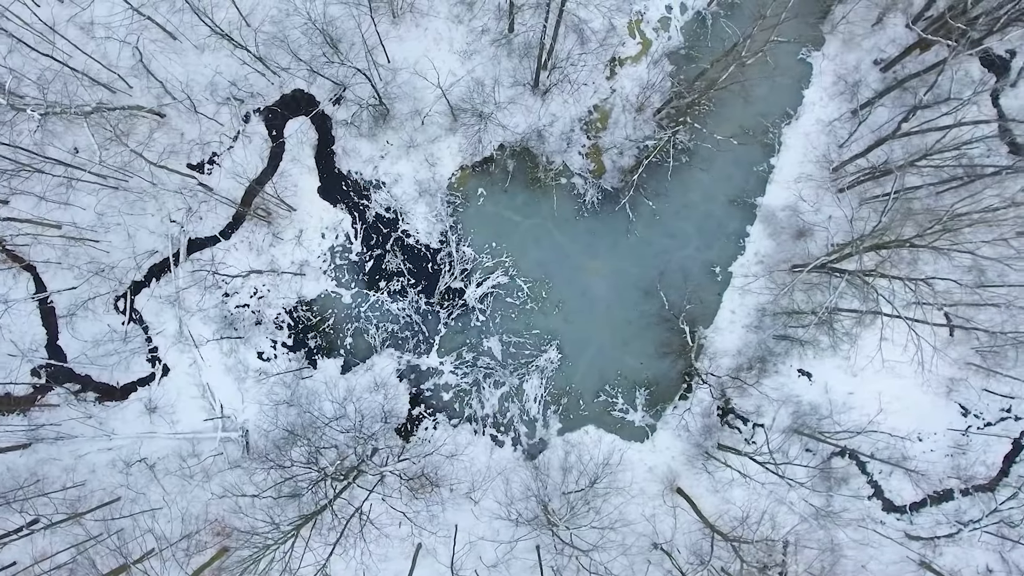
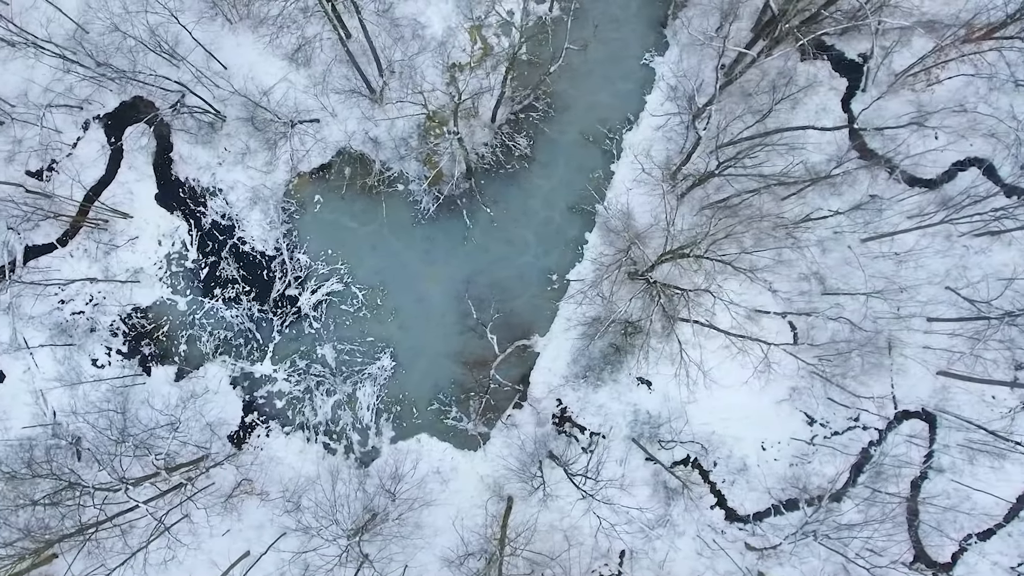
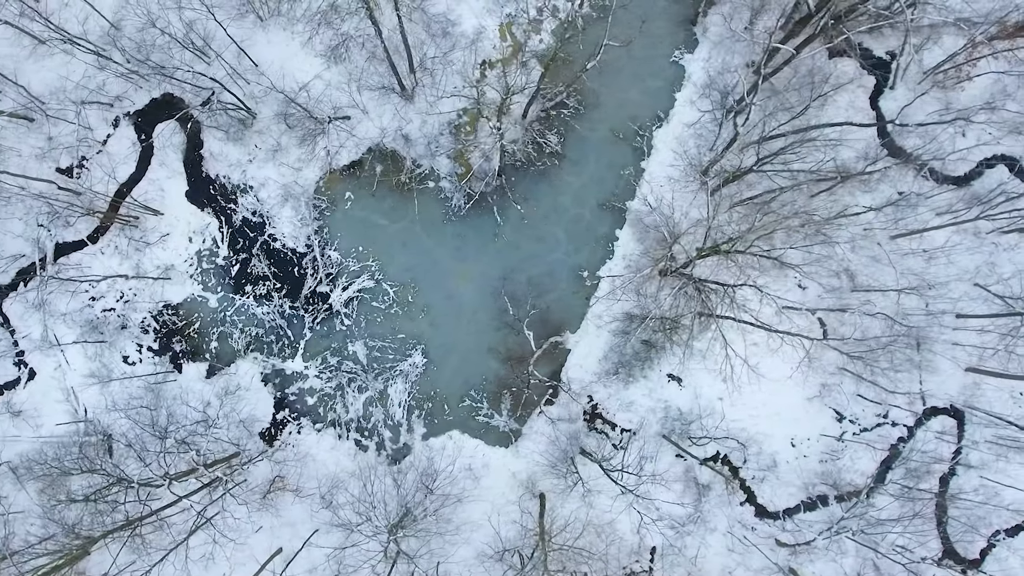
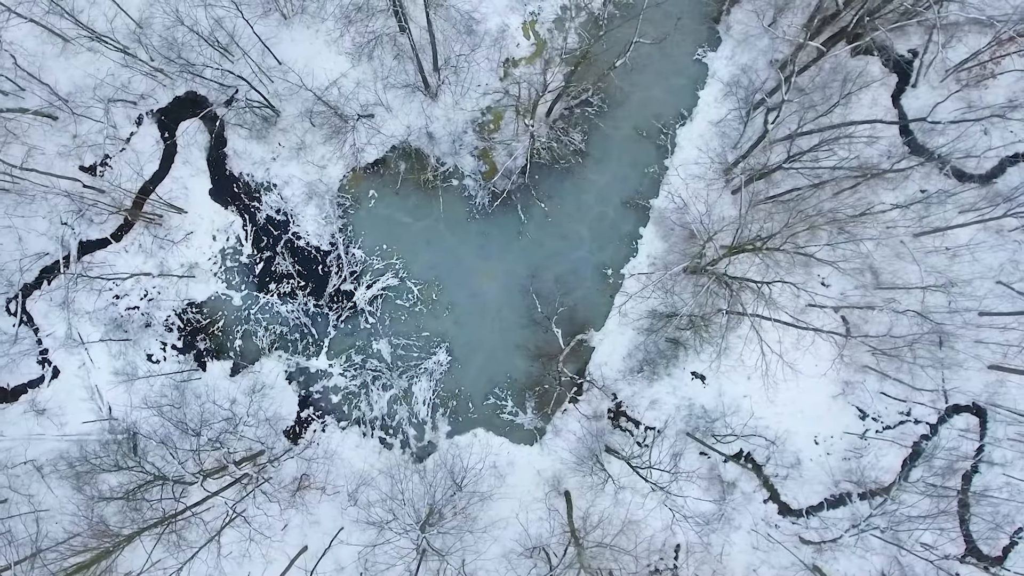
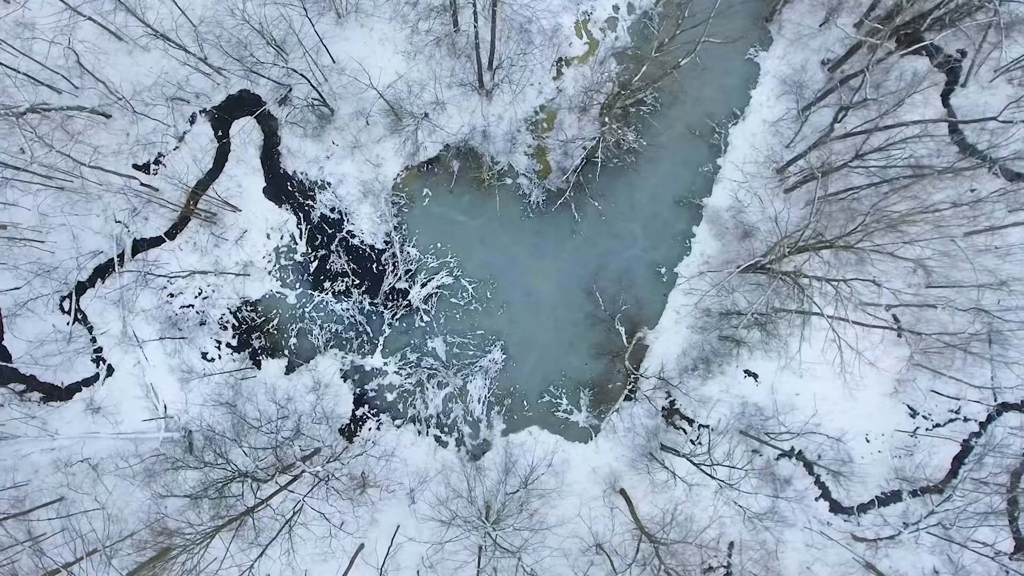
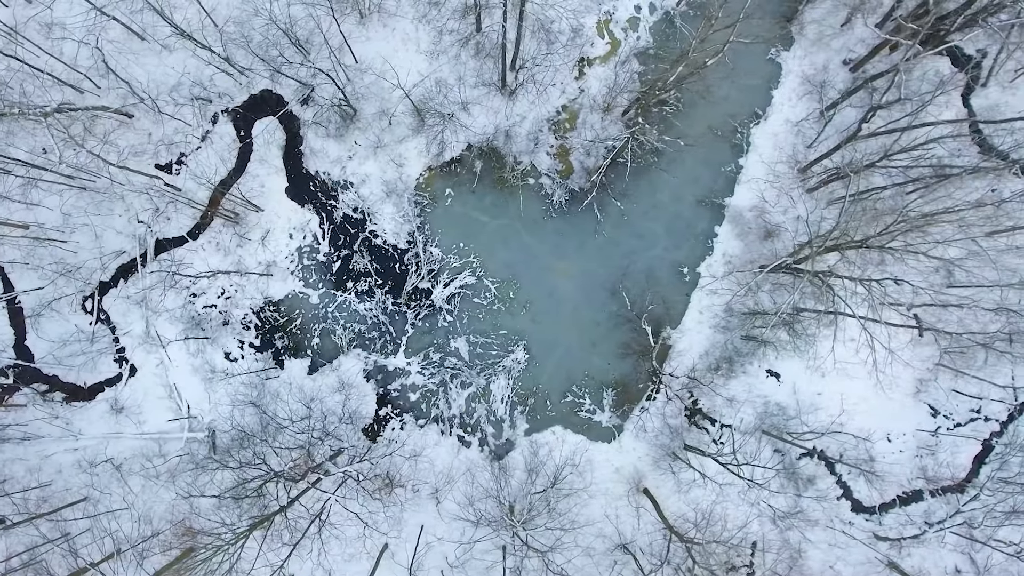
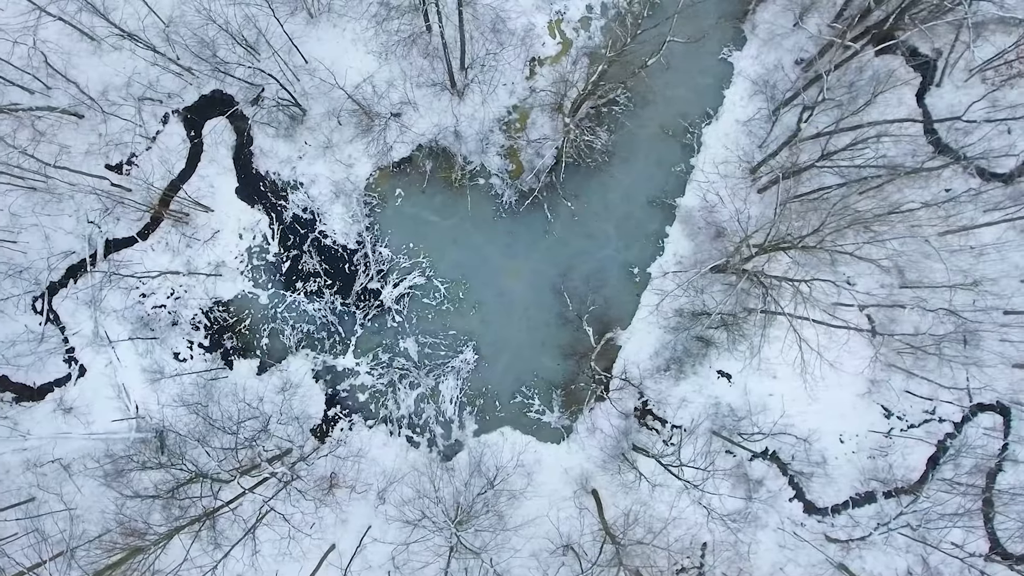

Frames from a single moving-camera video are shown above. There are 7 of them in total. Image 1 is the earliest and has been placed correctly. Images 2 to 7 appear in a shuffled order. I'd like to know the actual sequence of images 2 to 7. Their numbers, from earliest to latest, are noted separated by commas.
6, 5, 7, 4, 3, 2
